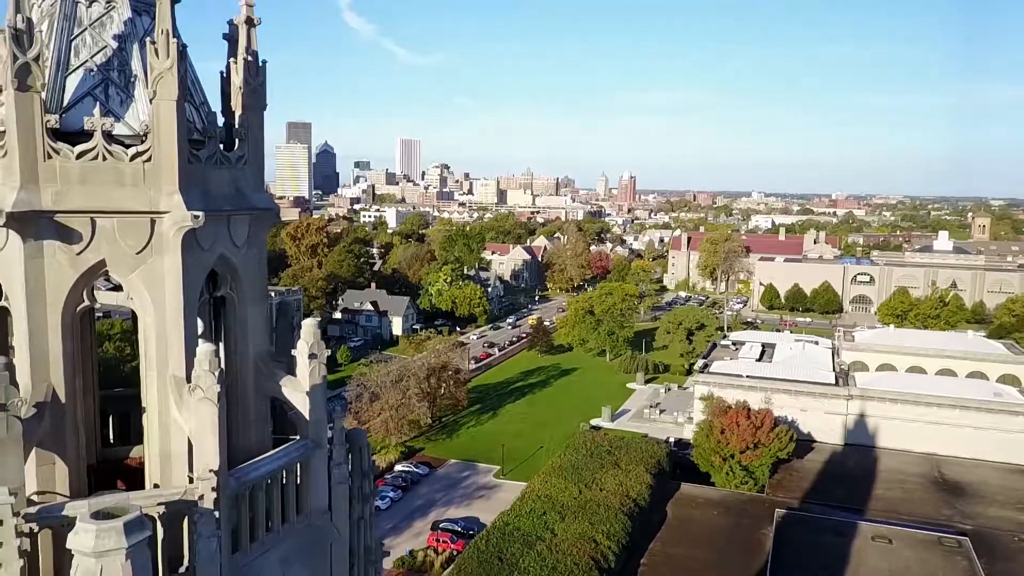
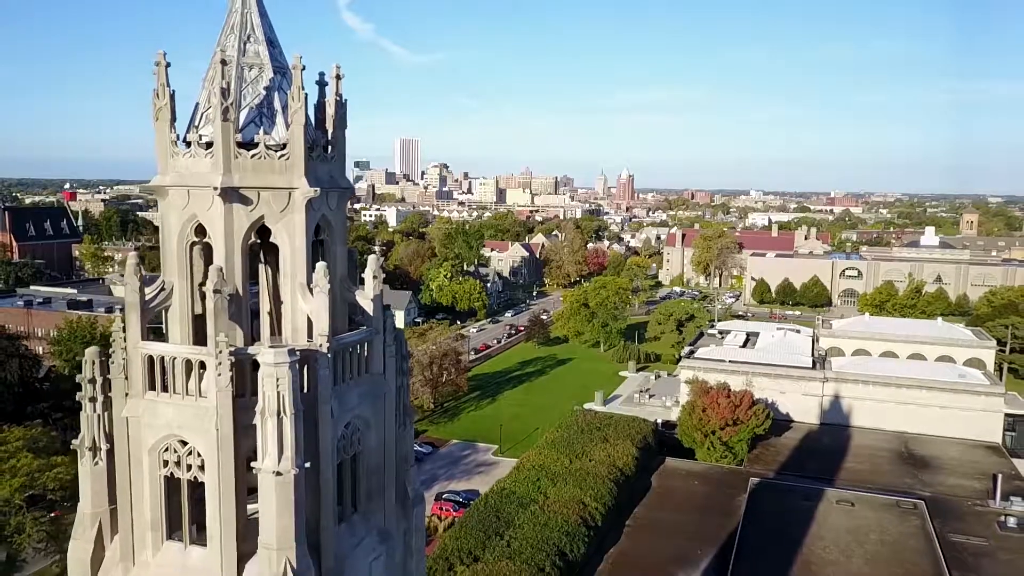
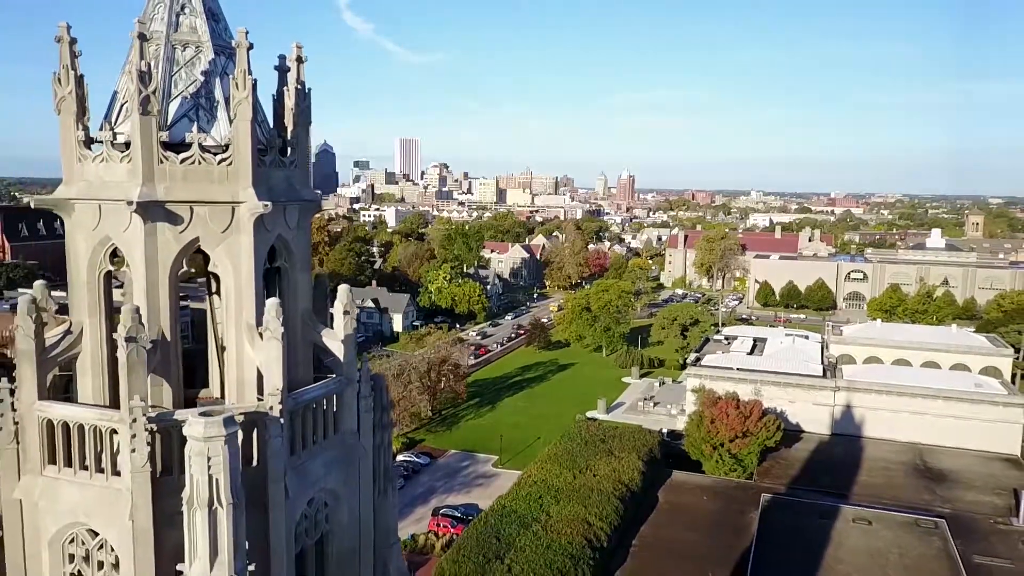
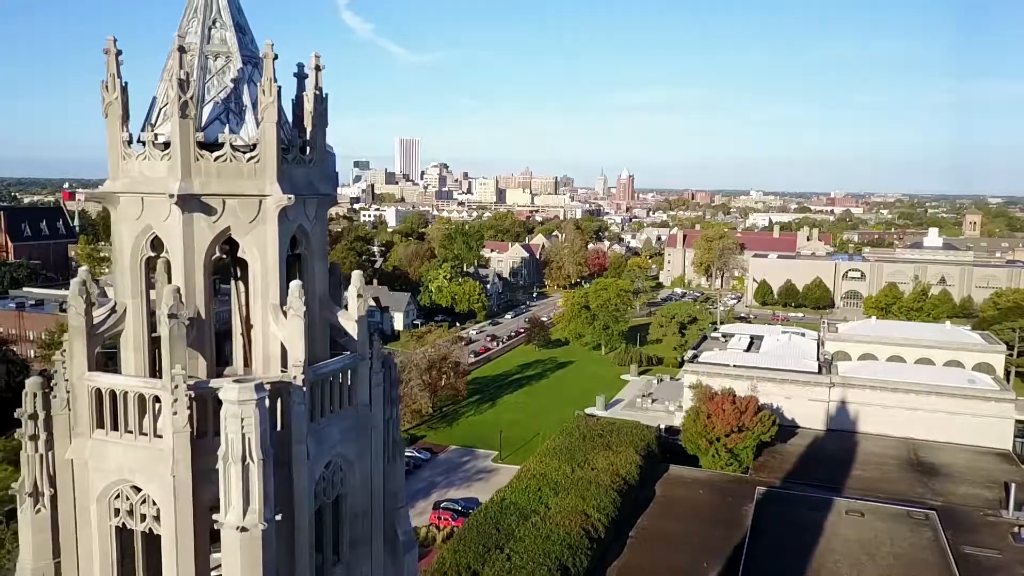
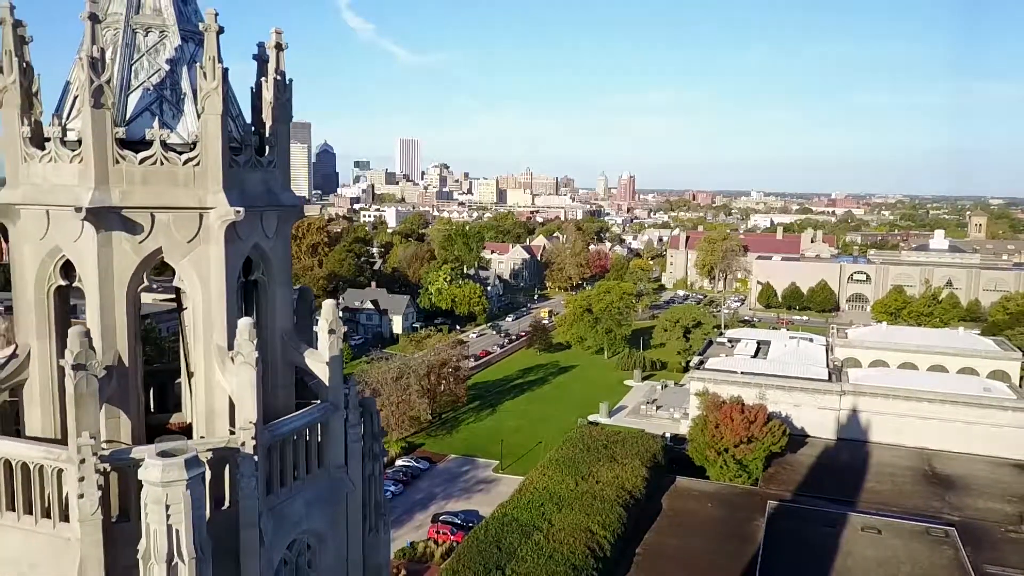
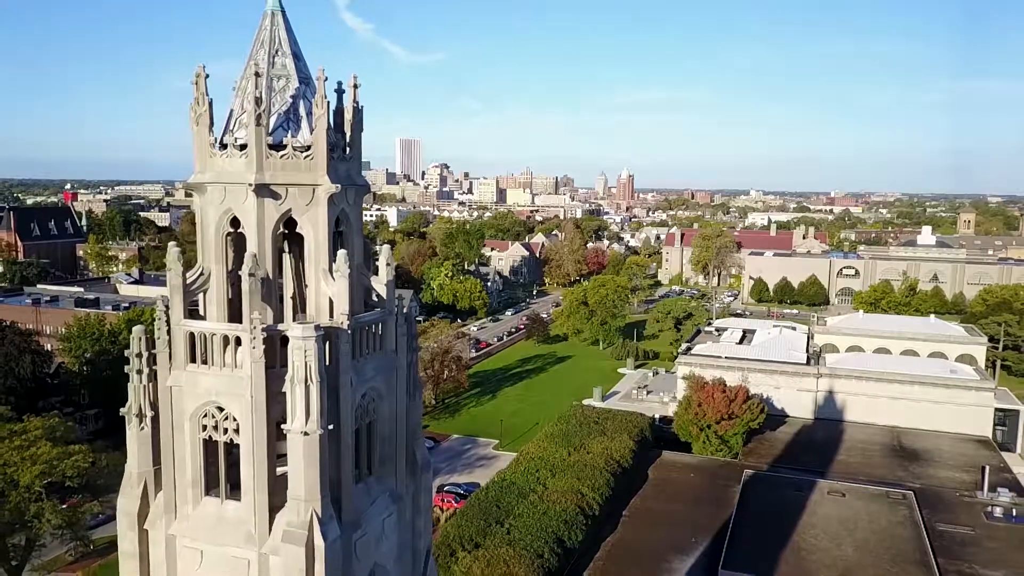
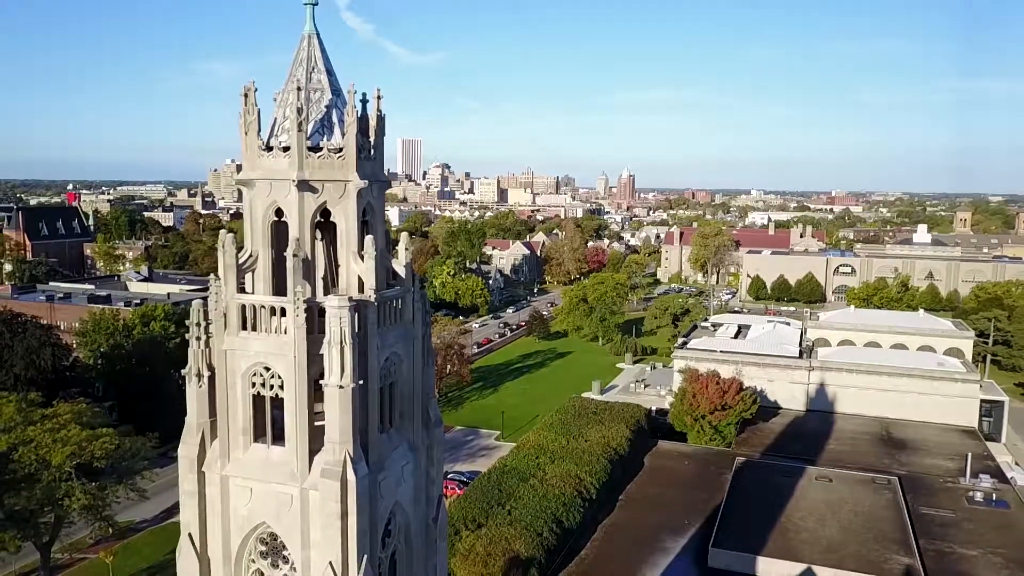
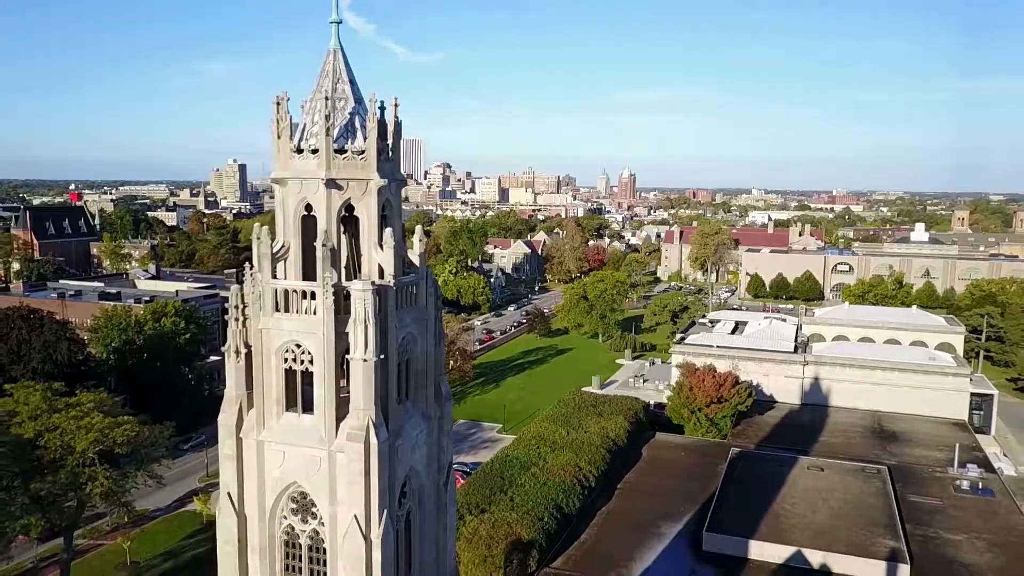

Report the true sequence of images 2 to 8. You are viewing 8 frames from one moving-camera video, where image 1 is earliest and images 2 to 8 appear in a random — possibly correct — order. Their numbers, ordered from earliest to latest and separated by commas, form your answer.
5, 3, 4, 2, 6, 7, 8
